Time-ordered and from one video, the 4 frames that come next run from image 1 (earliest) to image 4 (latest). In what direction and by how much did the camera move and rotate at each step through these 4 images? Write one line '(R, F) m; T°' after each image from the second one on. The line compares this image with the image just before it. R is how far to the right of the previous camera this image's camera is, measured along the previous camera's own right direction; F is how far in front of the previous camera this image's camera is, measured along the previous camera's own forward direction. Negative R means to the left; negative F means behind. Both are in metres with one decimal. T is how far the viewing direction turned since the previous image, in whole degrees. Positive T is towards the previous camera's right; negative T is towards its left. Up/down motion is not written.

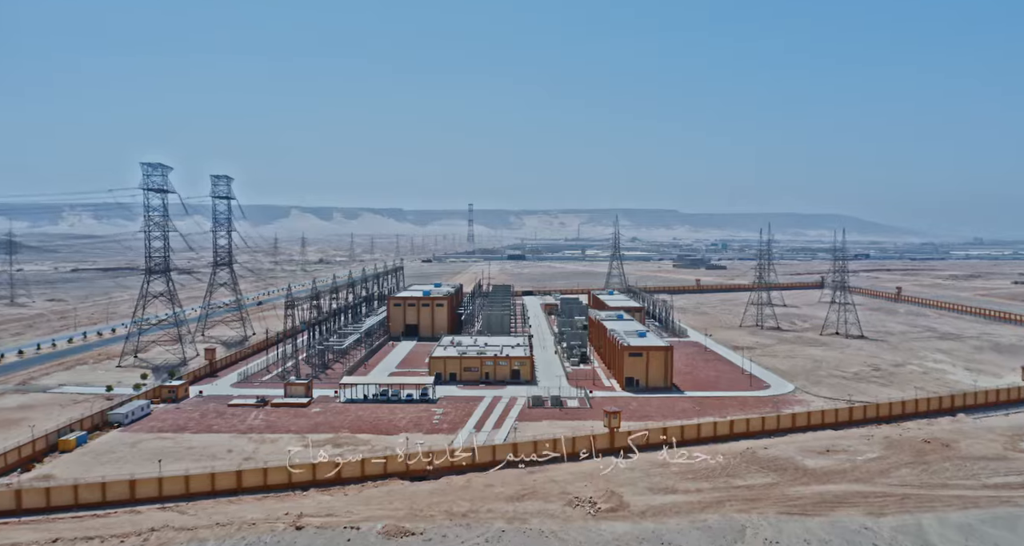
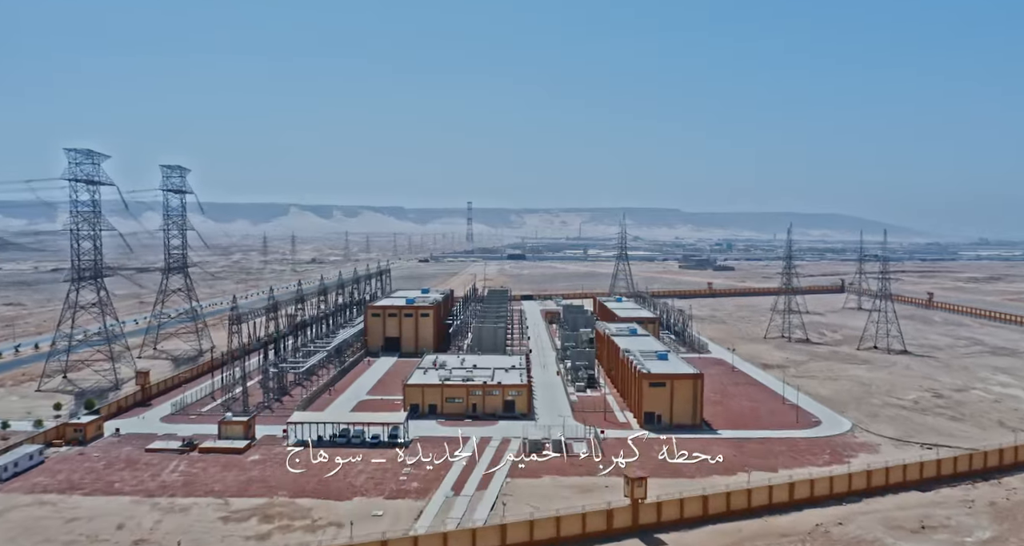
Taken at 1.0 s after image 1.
(+0.3, +6.4) m; 0°
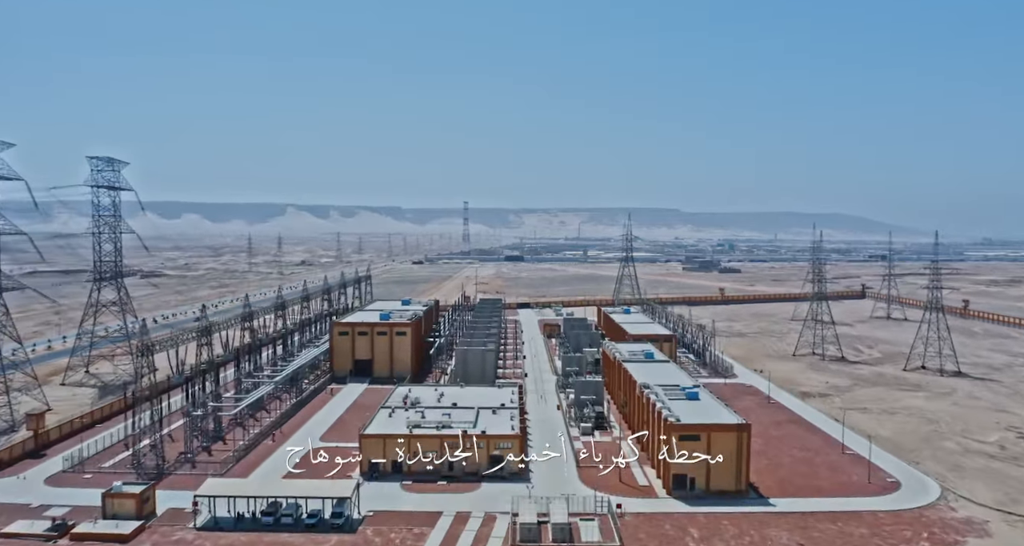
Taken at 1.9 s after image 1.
(+0.4, +6.5) m; 0°
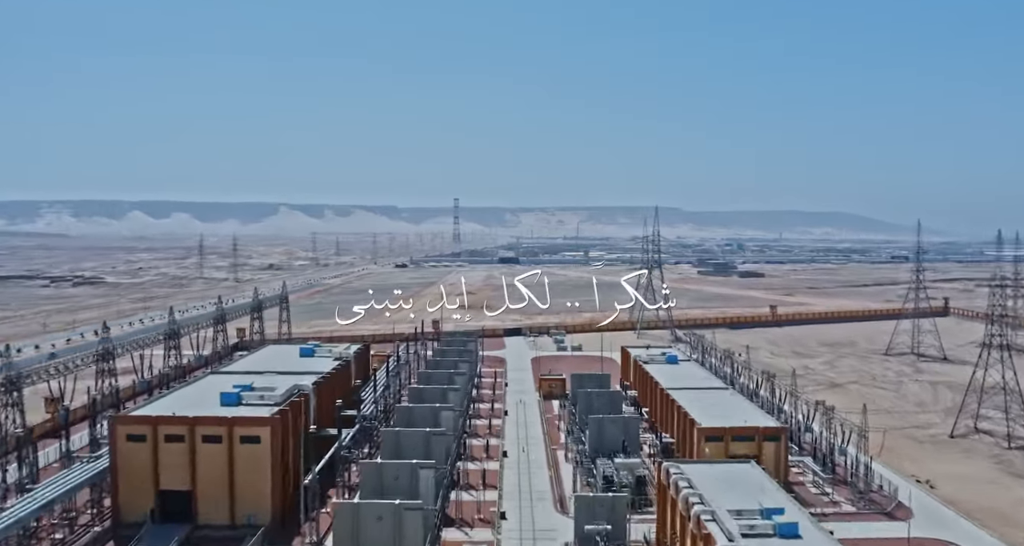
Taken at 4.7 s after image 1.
(+0.9, +18.0) m; 0°
